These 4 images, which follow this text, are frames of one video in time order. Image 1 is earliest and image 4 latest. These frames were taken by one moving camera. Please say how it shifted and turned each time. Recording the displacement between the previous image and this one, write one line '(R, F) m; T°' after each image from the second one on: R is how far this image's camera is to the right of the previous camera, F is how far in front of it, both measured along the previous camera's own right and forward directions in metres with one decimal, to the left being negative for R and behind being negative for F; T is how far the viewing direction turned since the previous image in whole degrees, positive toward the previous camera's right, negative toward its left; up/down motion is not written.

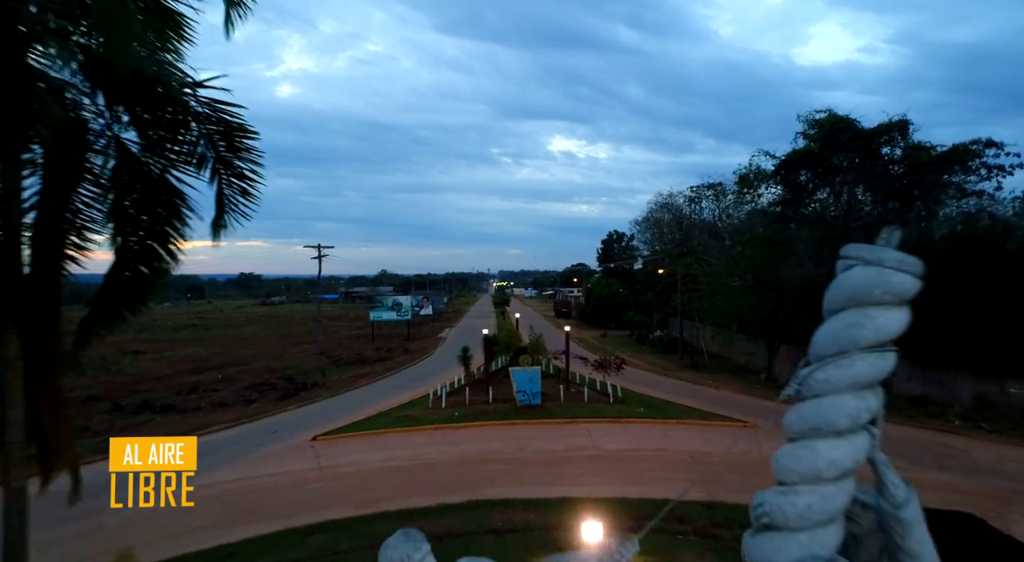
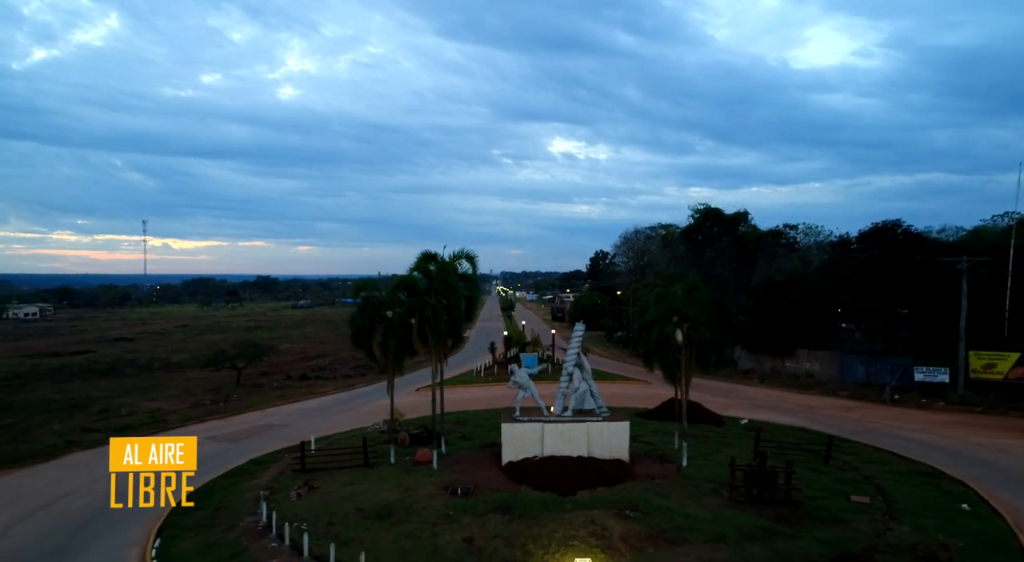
(-0.5, -16.2) m; 0°
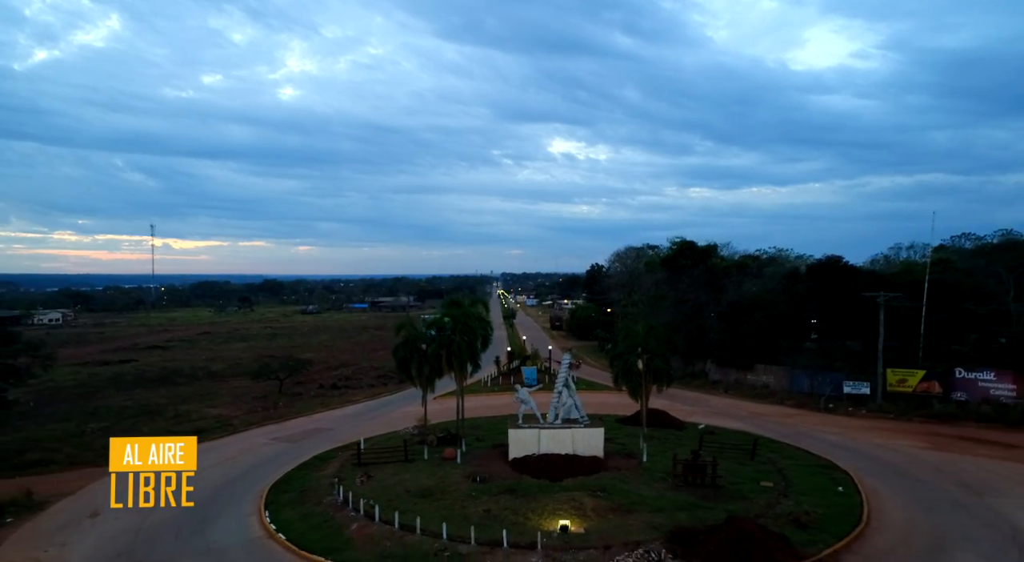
(-0.2, -6.2) m; 0°
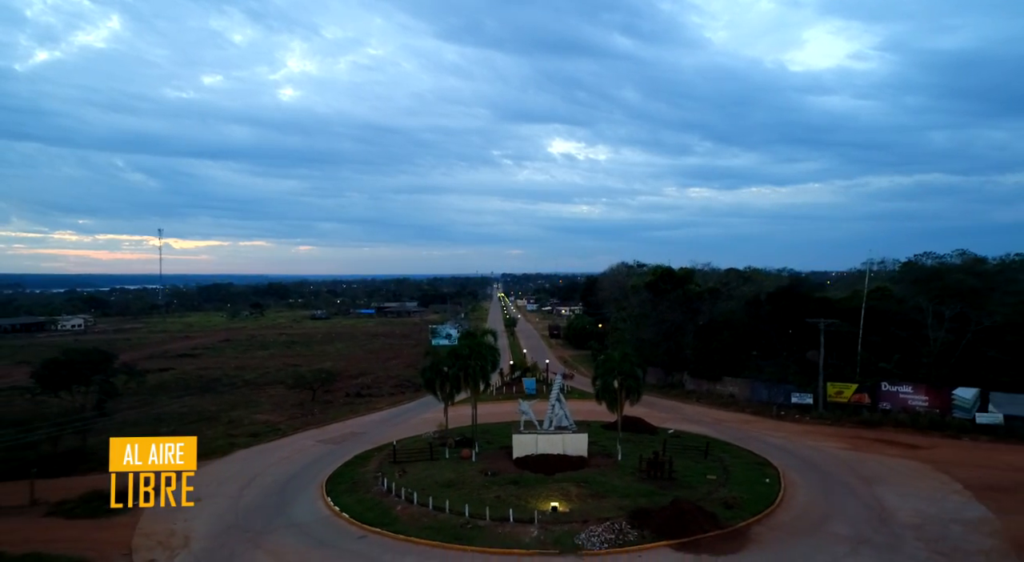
(-0.2, -6.6) m; 0°
